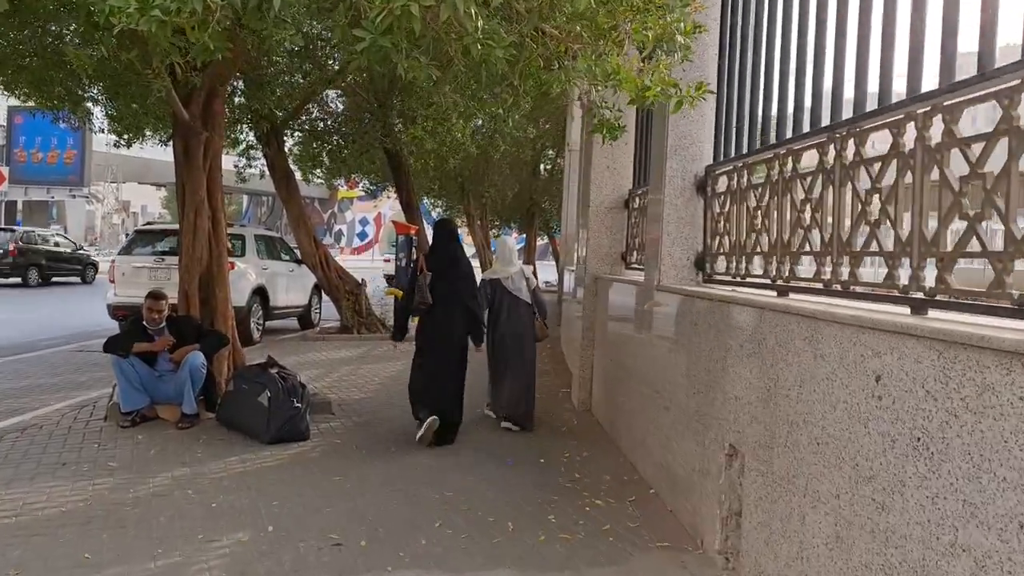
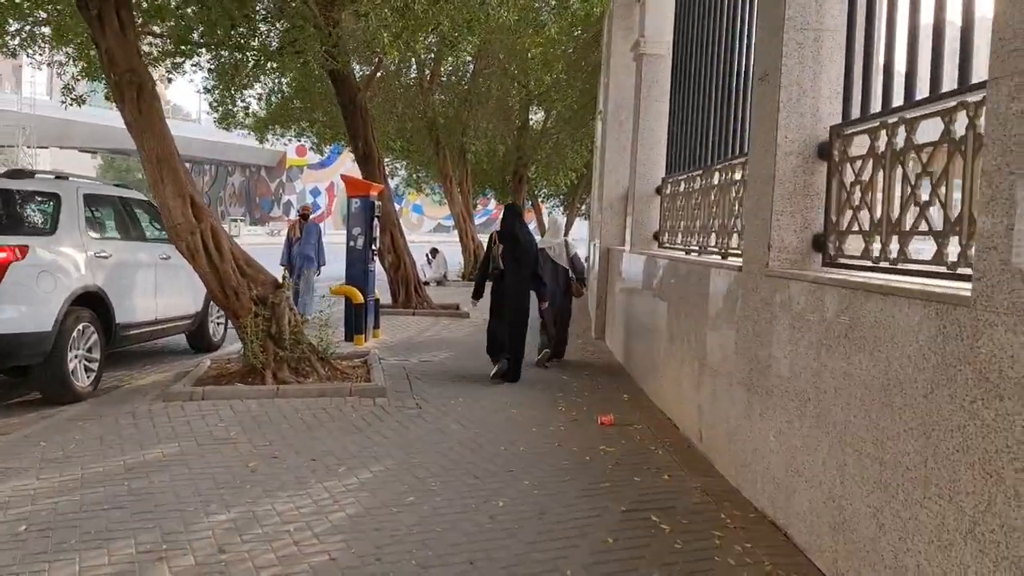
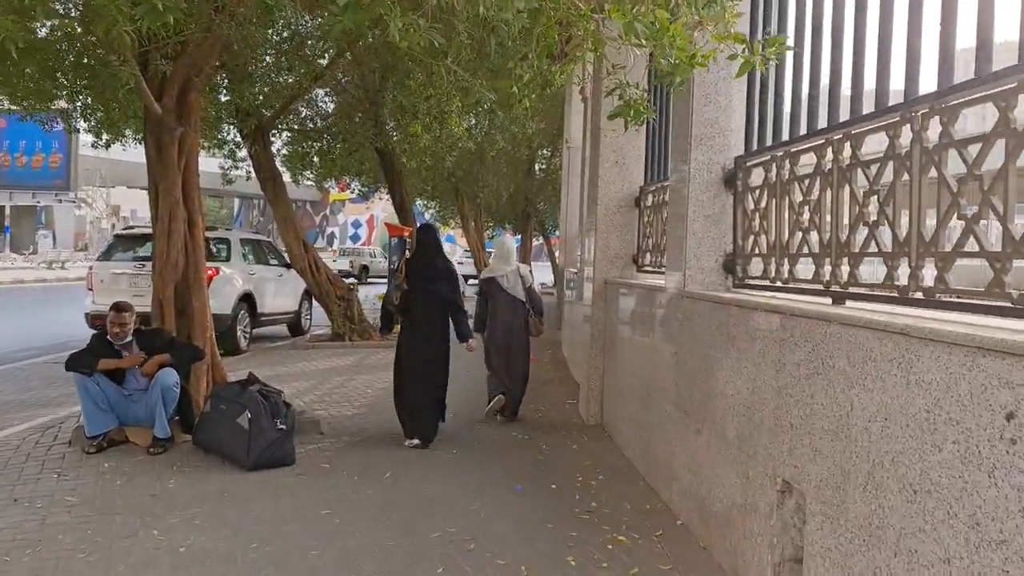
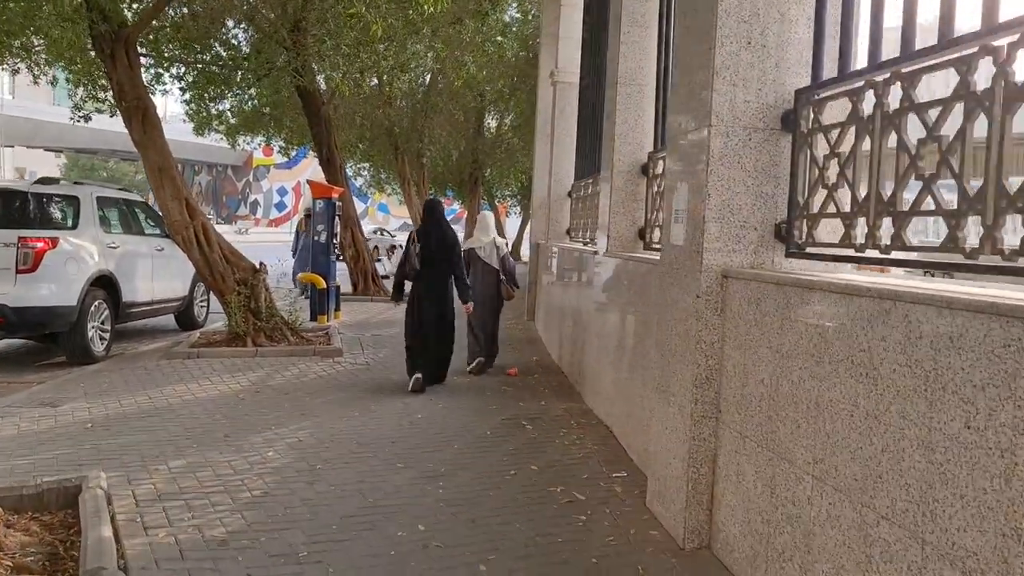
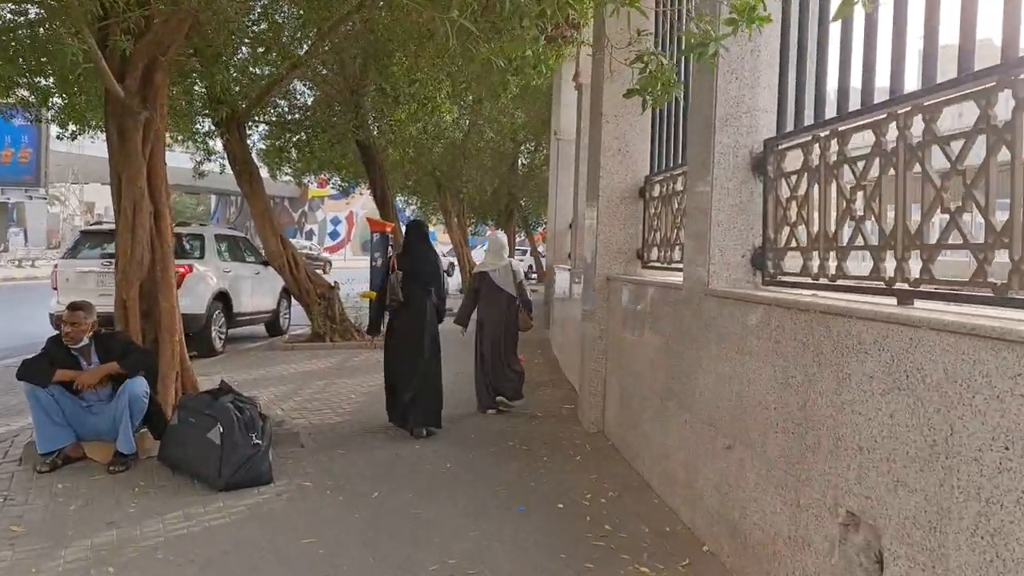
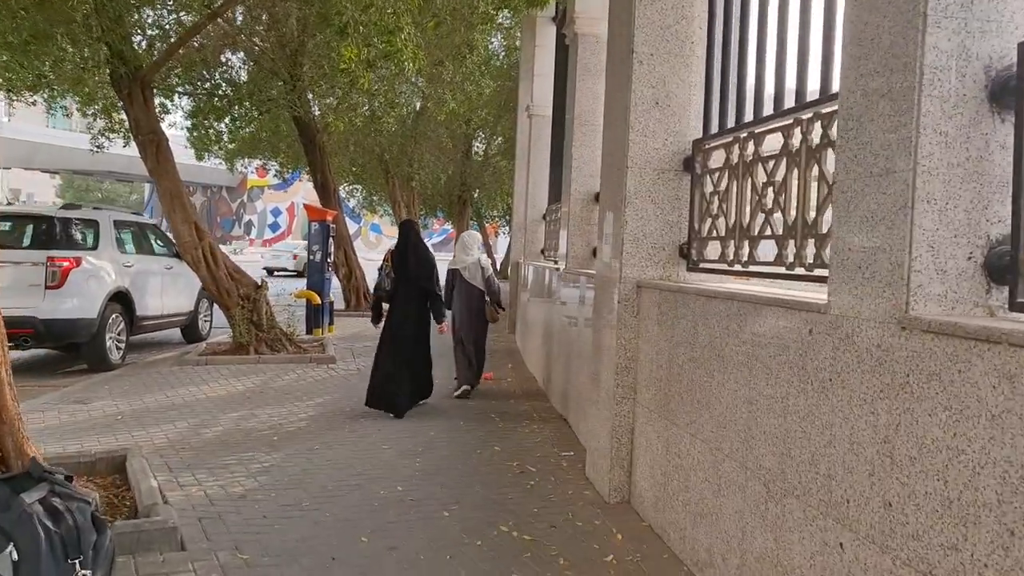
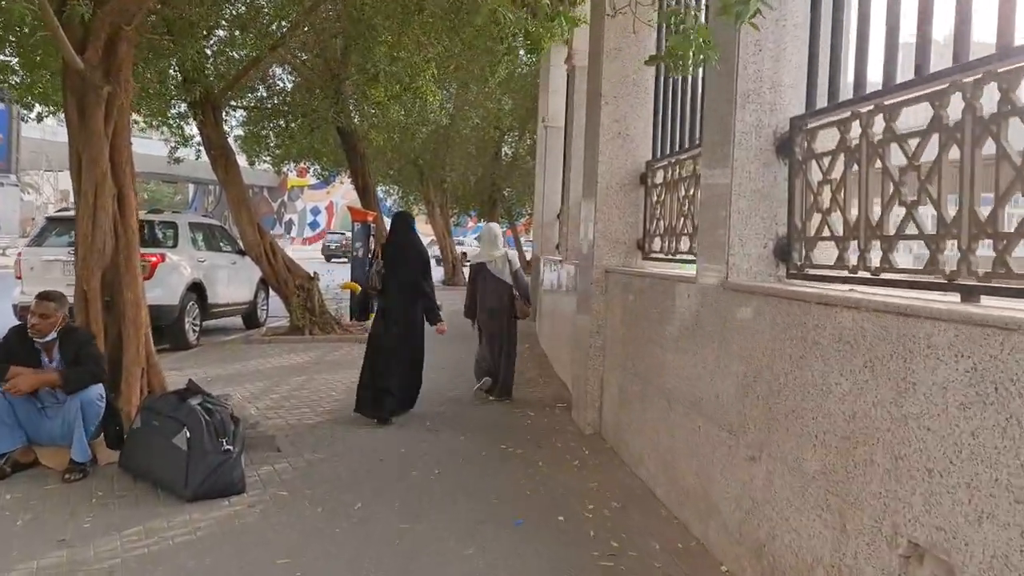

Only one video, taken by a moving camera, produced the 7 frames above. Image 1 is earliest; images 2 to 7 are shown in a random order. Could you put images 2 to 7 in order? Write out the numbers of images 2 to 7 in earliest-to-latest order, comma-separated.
3, 5, 7, 6, 4, 2
